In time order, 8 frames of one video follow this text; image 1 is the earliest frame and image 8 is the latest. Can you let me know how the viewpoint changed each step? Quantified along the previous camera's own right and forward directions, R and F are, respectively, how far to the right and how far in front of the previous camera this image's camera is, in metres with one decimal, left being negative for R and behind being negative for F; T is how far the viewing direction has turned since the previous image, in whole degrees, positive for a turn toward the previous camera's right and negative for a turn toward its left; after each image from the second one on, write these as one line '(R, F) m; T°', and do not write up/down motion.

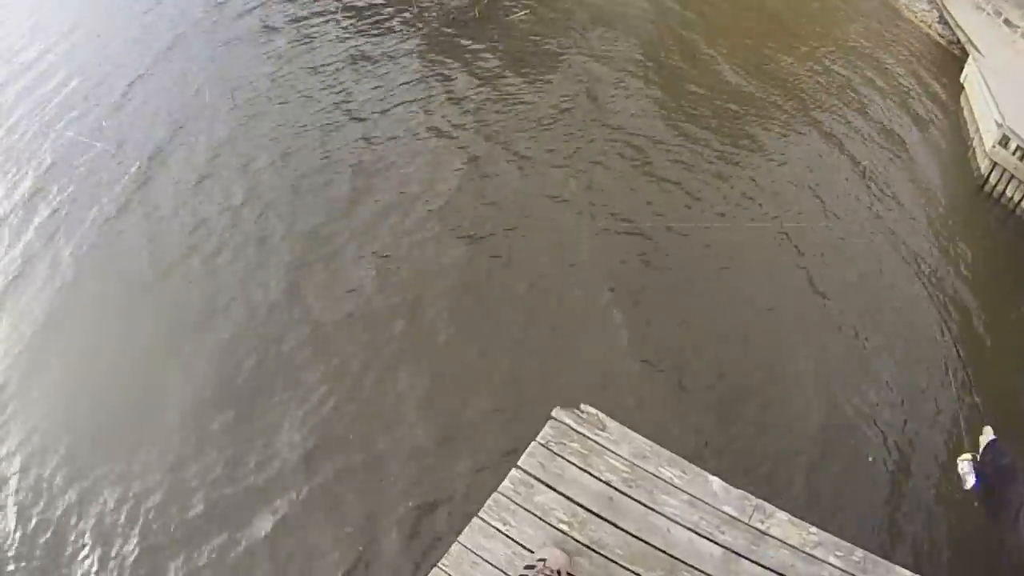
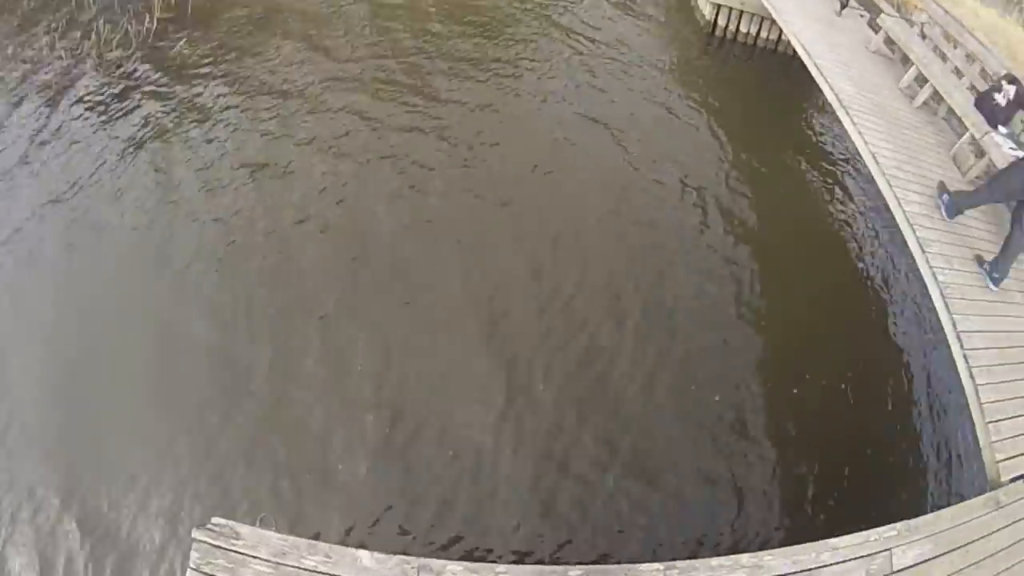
(+3.4, +1.4) m; -25°
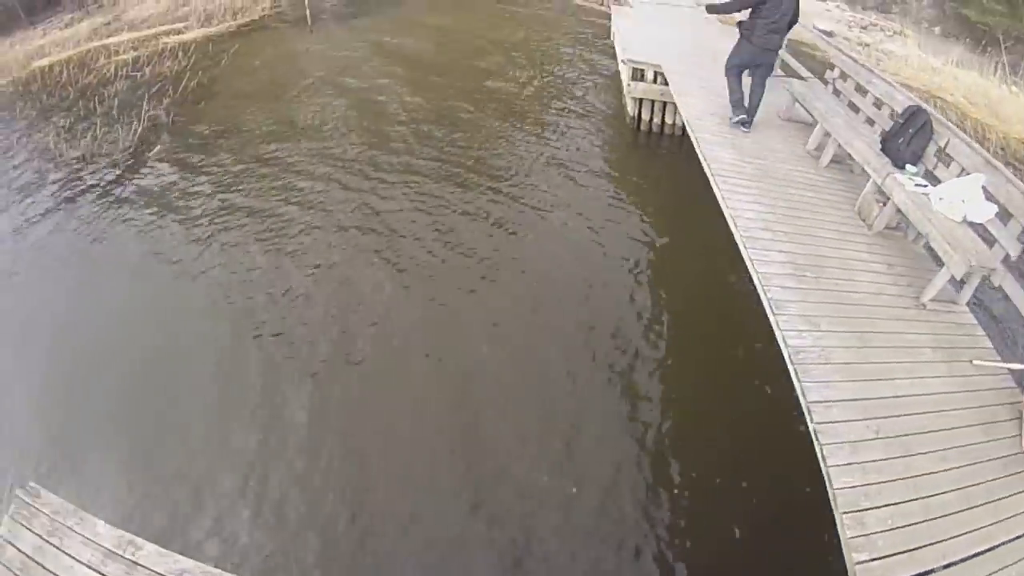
(+0.9, +0.2) m; -2°
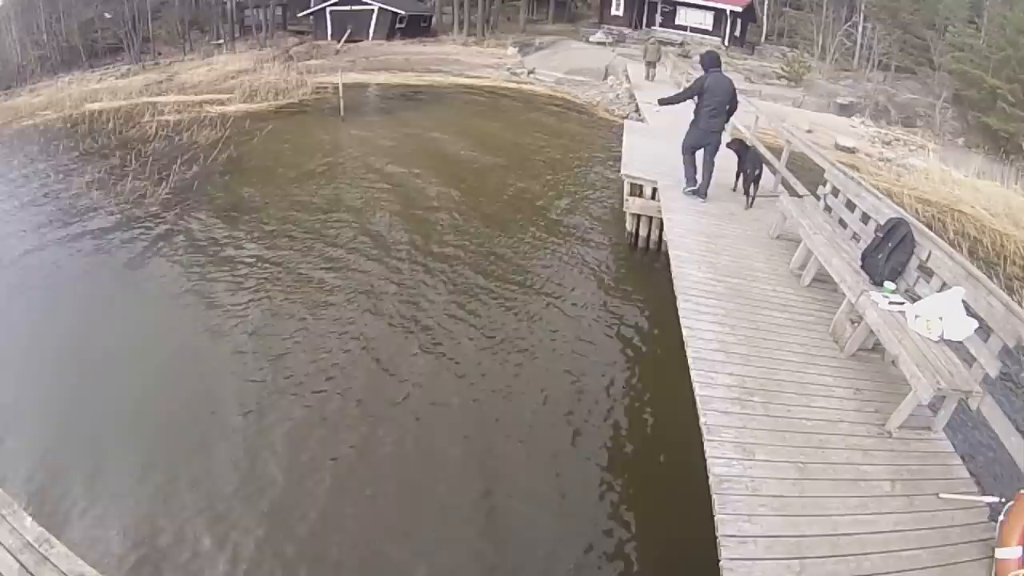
(+0.2, -0.3) m; -2°
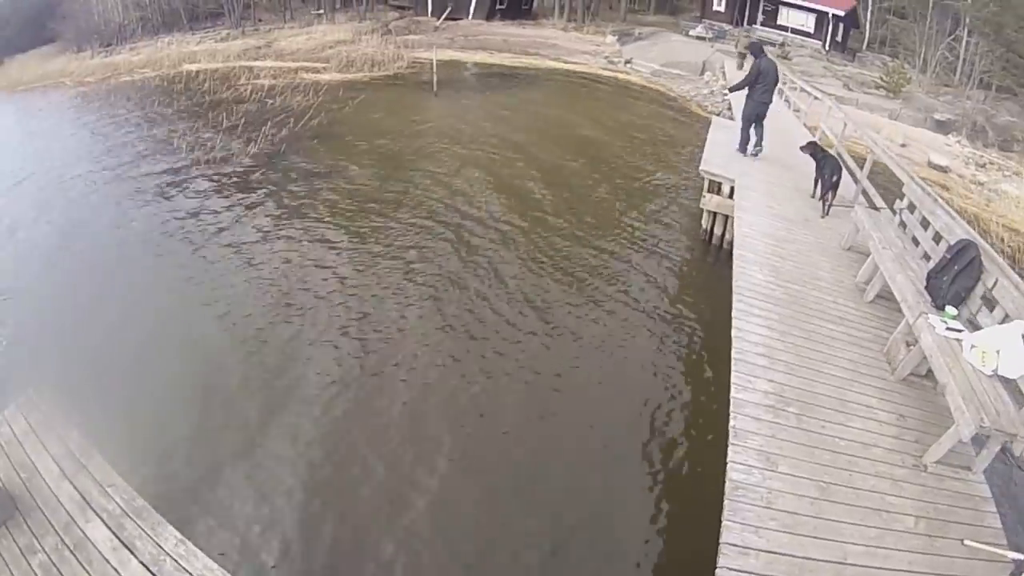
(+0.1, 0.0) m; -5°
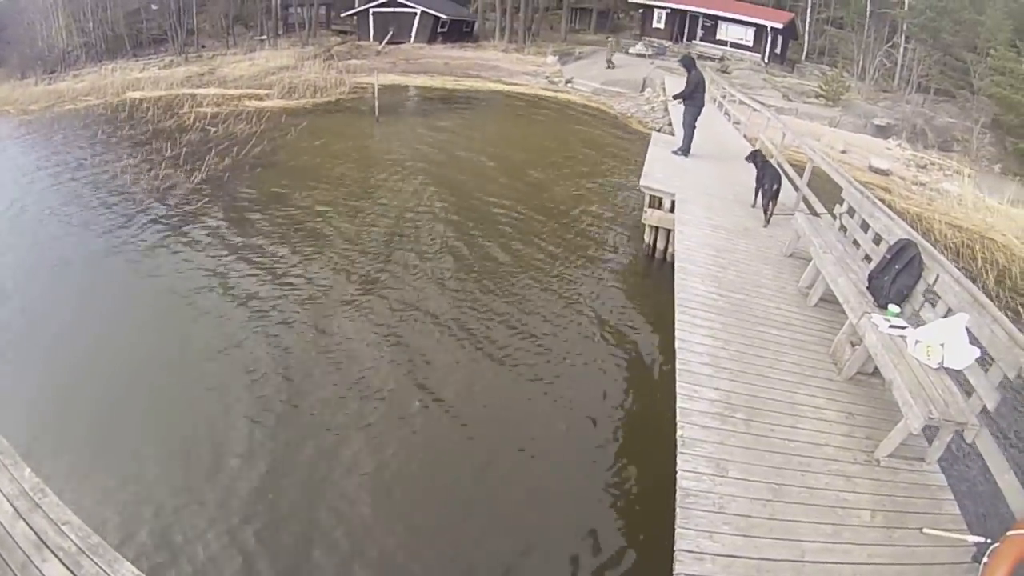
(+0.1, 0.0) m; +3°
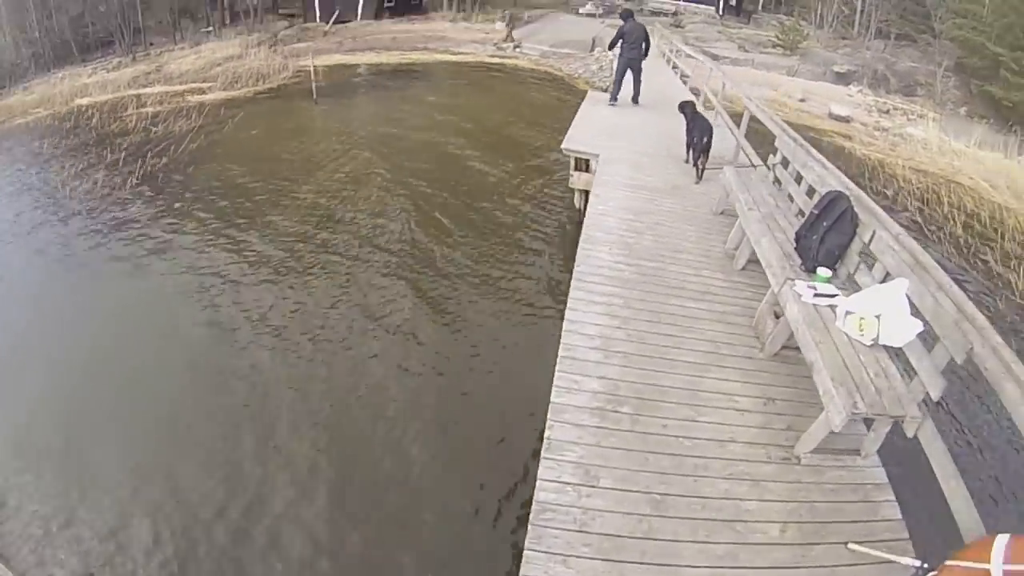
(+0.6, +0.6) m; +1°
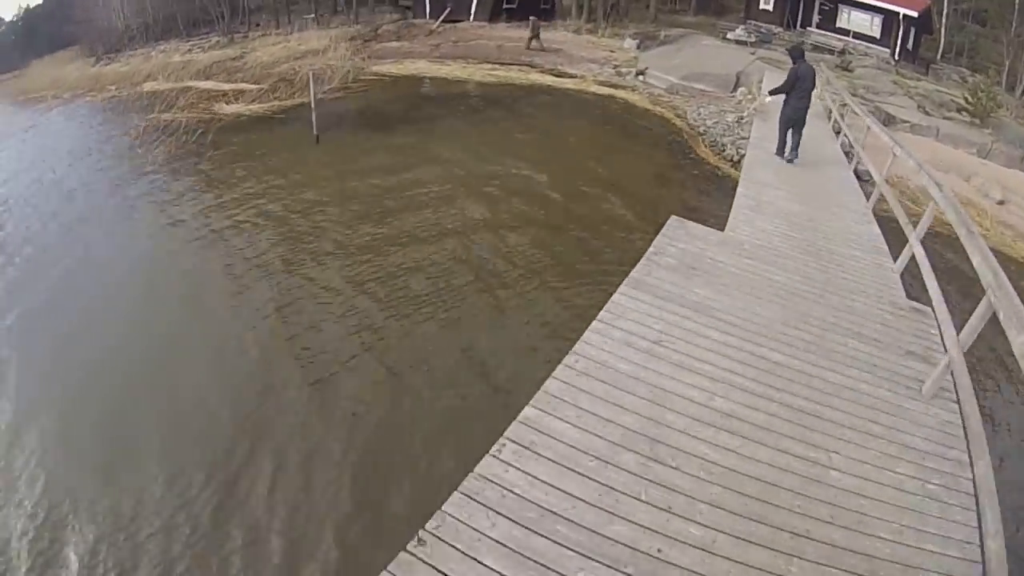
(+1.3, +6.9) m; -9°
